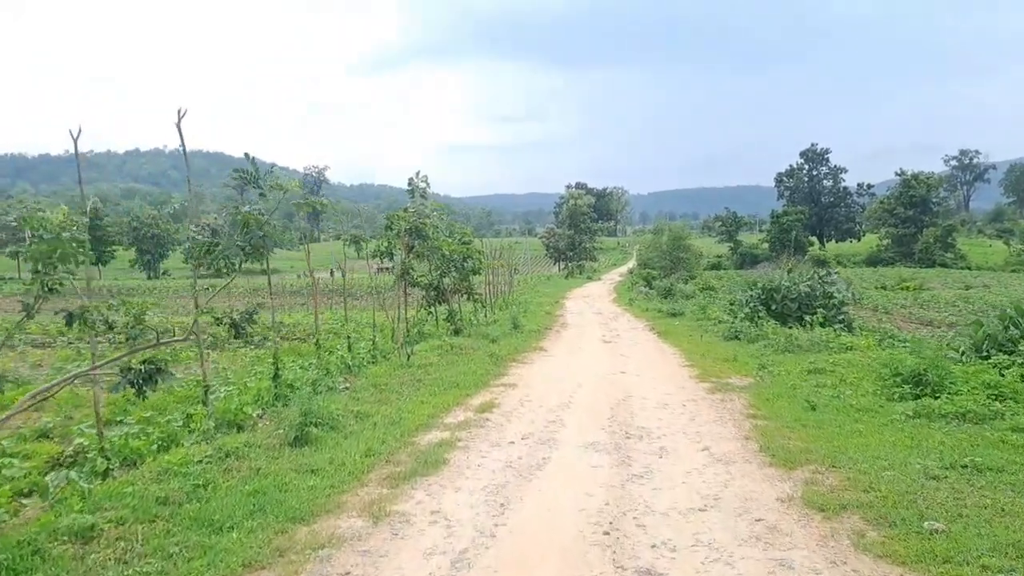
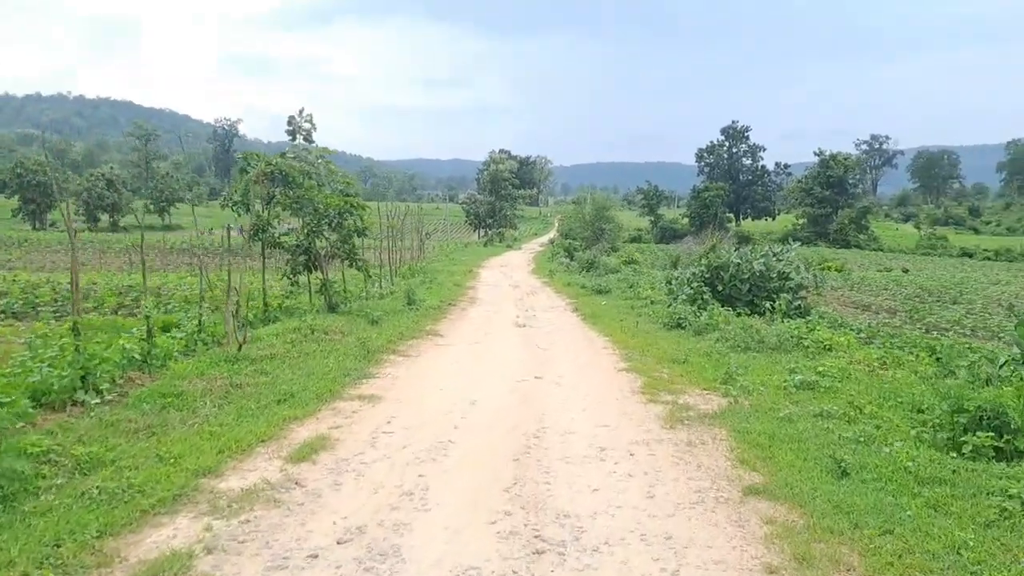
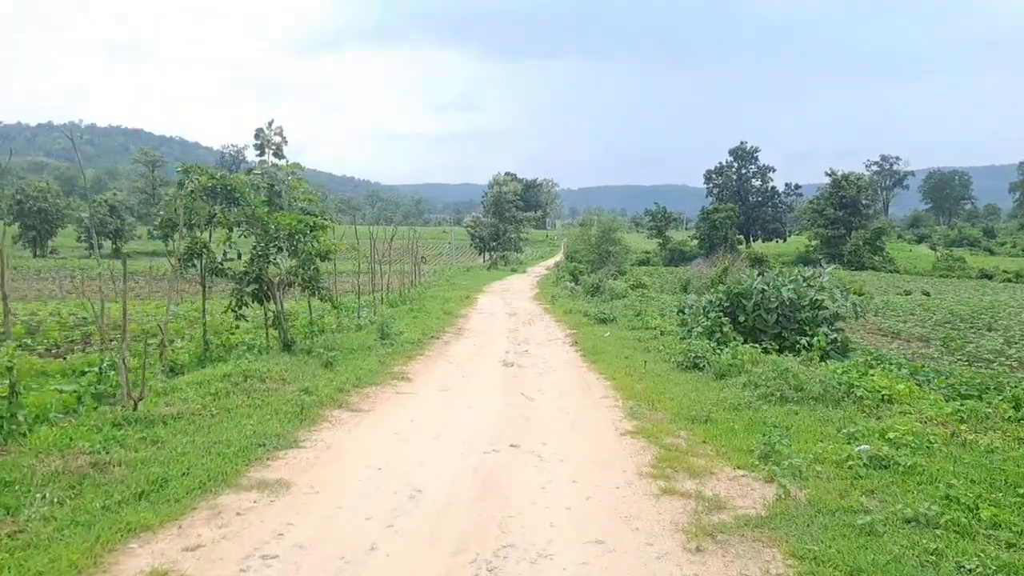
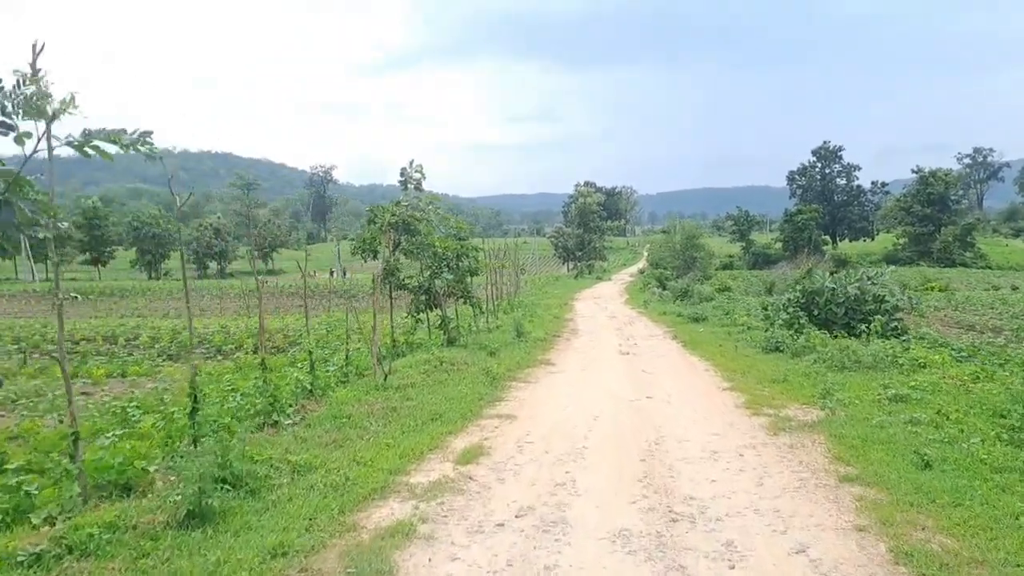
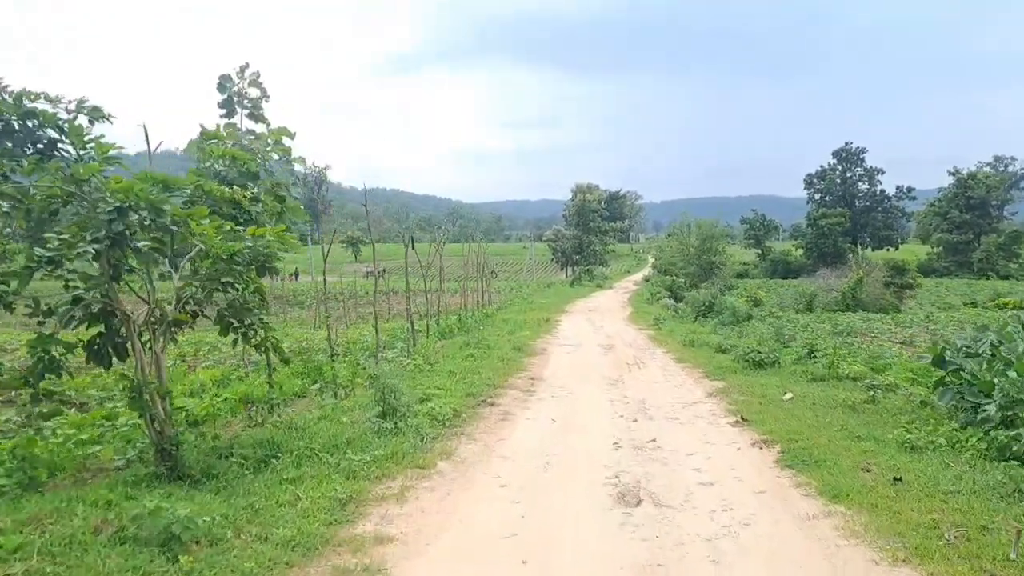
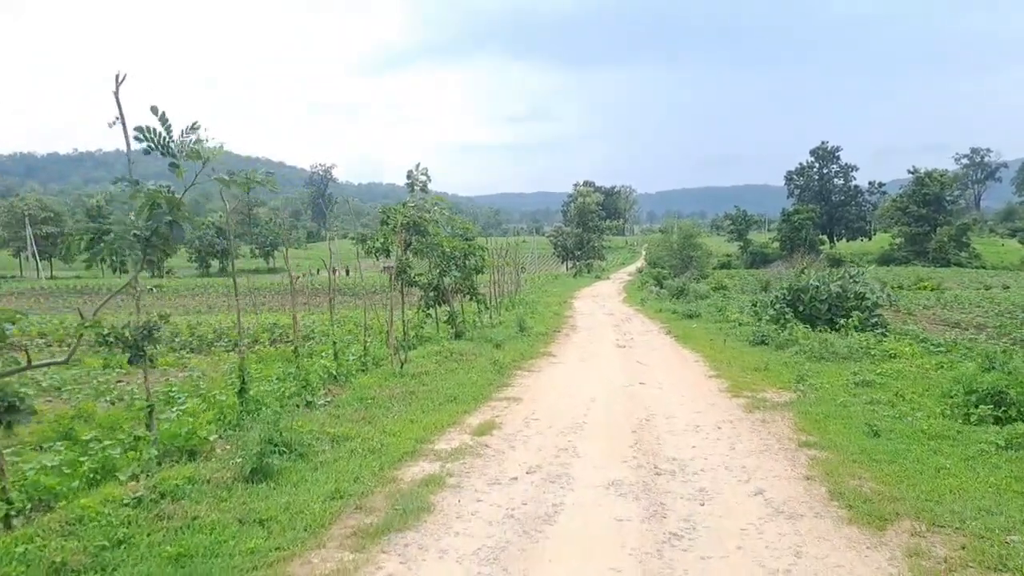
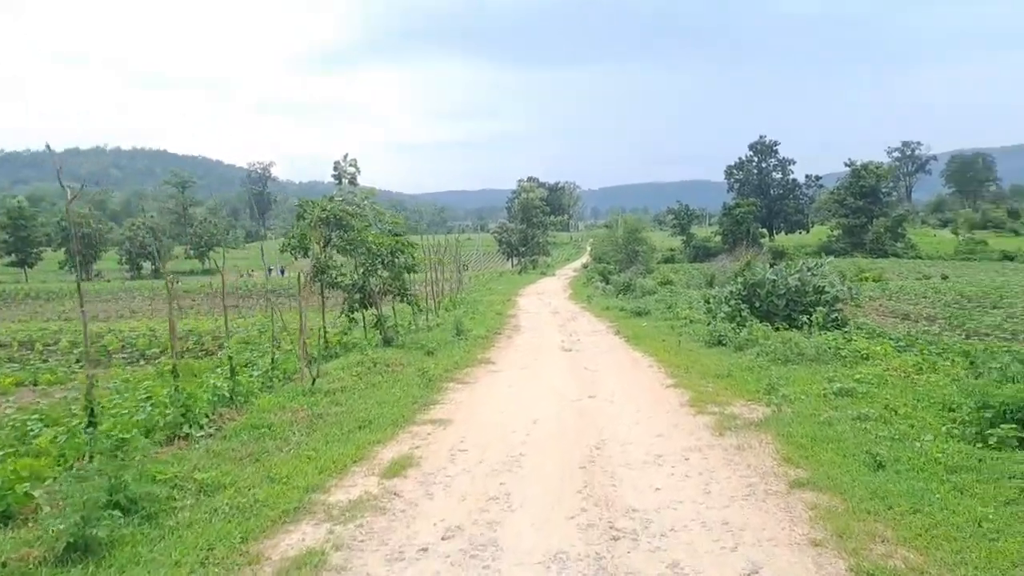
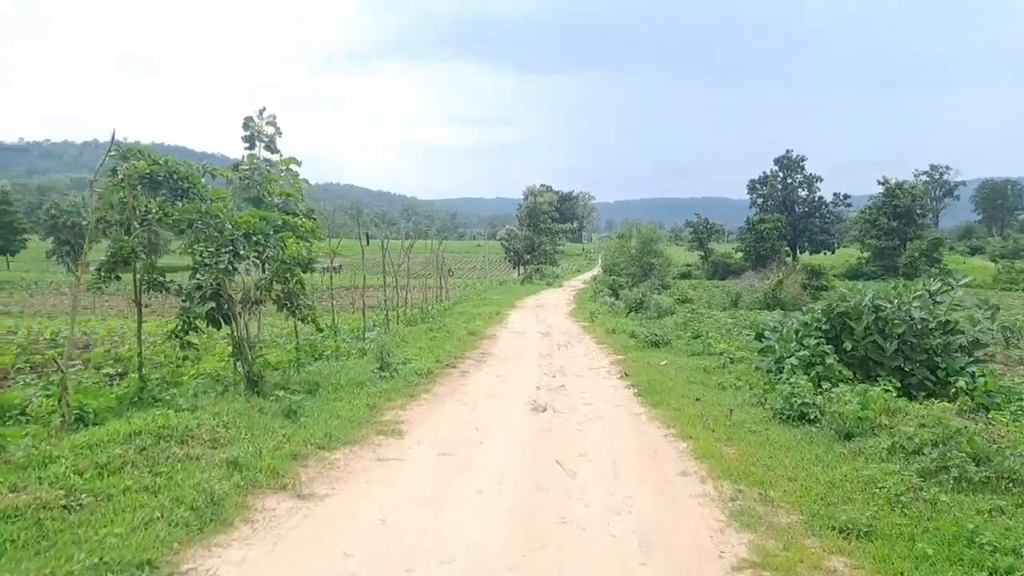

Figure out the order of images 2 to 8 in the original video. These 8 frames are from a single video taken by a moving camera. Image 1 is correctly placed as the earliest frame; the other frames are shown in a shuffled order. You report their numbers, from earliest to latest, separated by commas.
6, 4, 7, 2, 3, 8, 5
